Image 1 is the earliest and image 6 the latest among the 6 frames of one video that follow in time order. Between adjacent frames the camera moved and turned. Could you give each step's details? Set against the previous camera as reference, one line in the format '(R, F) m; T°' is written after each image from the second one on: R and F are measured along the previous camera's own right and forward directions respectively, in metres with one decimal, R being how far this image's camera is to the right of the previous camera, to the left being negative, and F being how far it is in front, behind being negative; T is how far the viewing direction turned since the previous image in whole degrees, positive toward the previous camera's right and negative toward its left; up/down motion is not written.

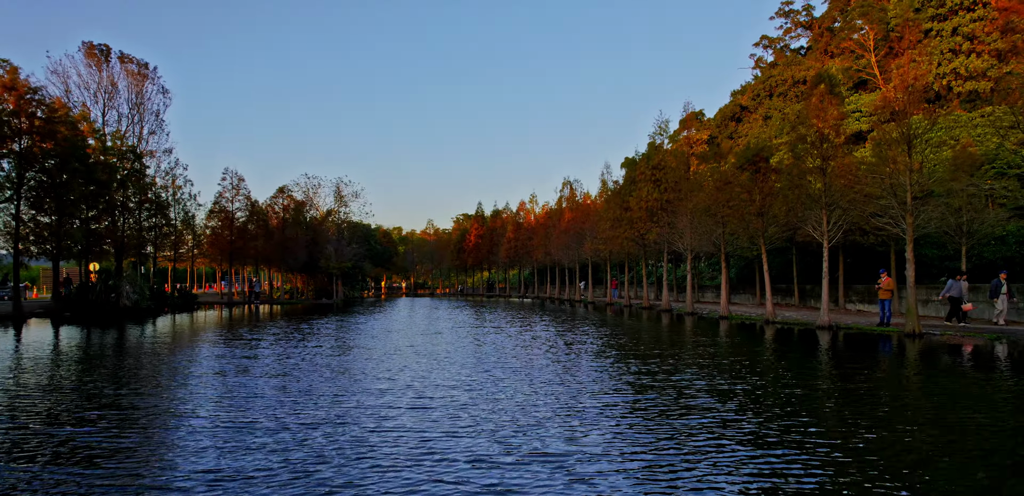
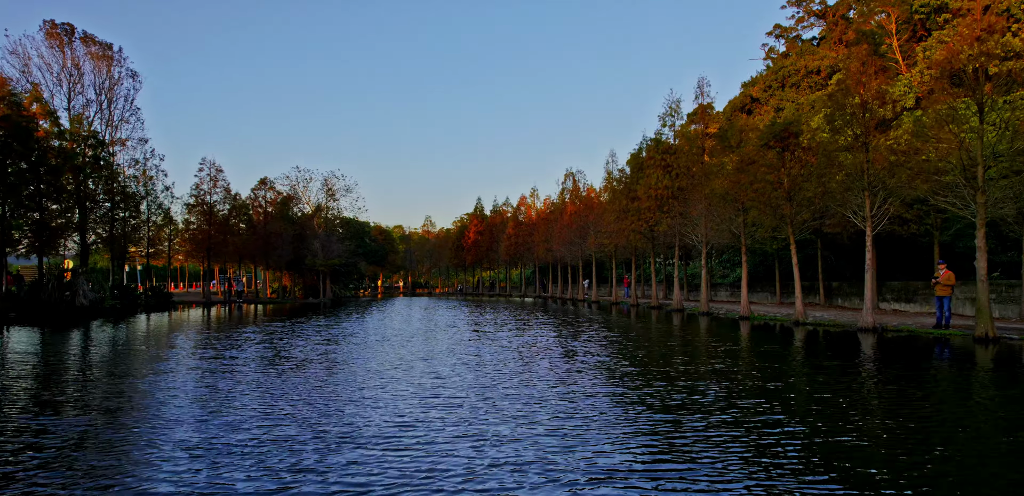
(+0.6, +4.1) m; 0°
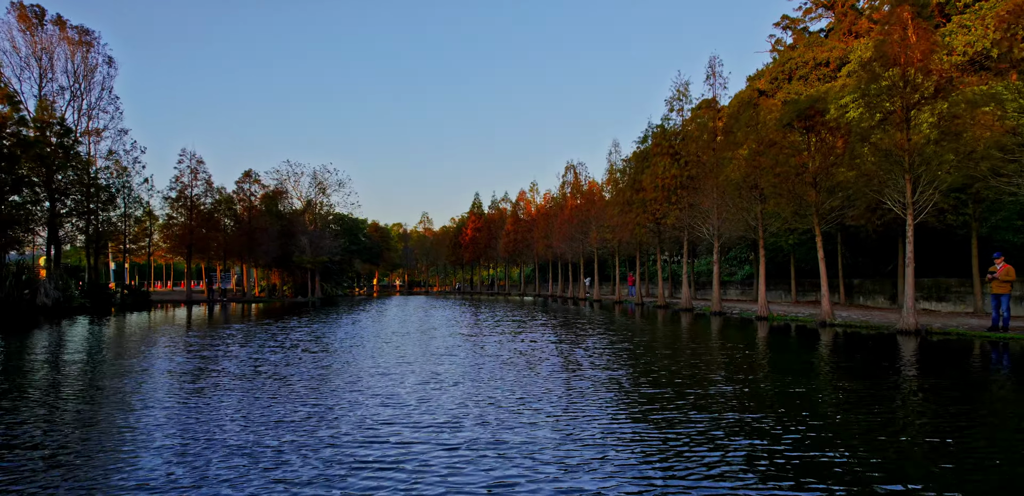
(+0.3, +2.9) m; 0°
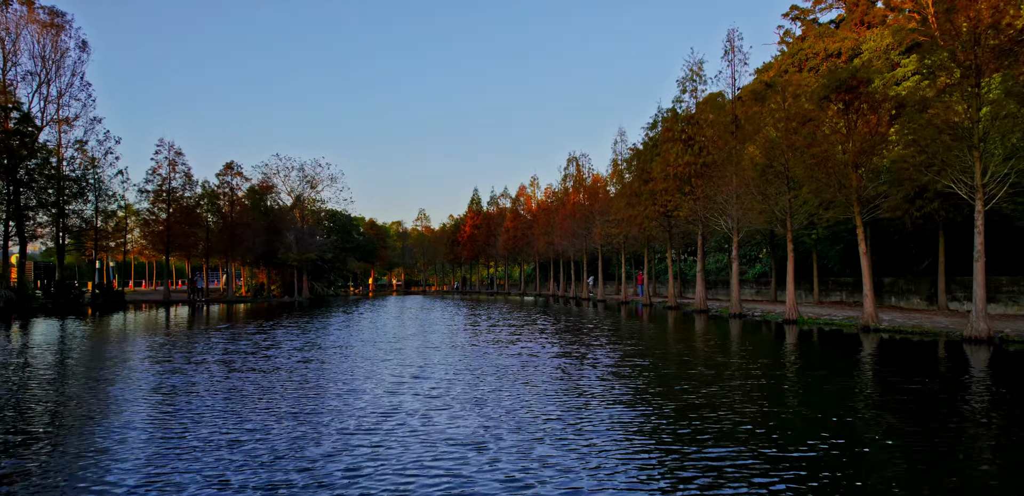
(+0.2, +3.4) m; 0°
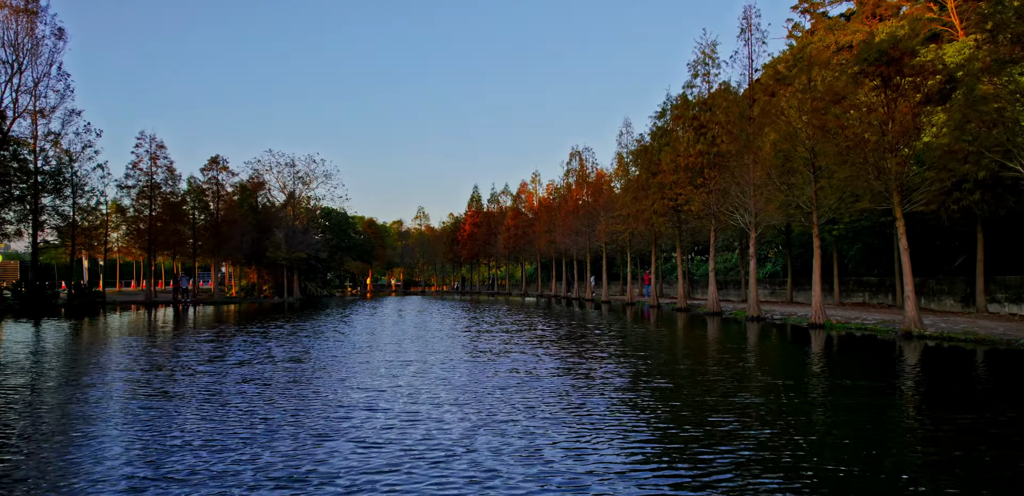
(+0.3, +2.5) m; 0°
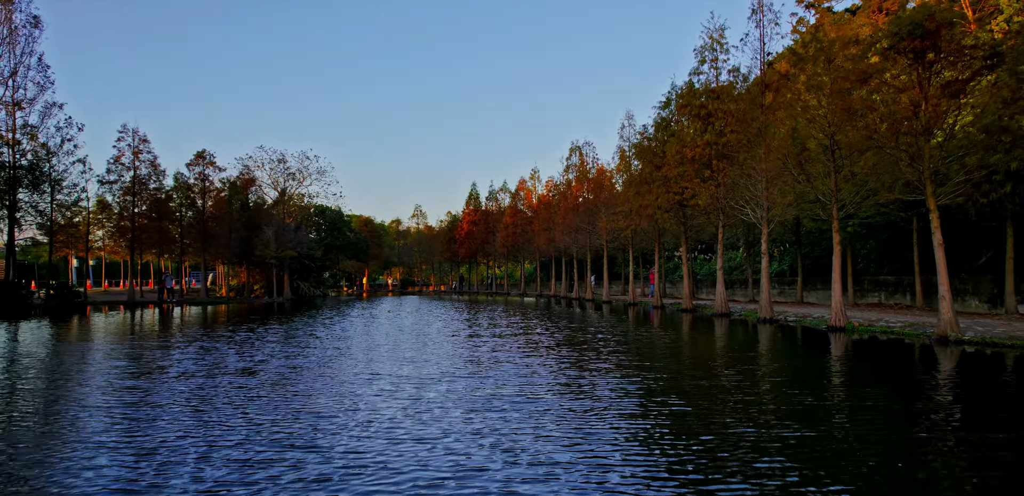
(+0.2, +1.9) m; 0°
